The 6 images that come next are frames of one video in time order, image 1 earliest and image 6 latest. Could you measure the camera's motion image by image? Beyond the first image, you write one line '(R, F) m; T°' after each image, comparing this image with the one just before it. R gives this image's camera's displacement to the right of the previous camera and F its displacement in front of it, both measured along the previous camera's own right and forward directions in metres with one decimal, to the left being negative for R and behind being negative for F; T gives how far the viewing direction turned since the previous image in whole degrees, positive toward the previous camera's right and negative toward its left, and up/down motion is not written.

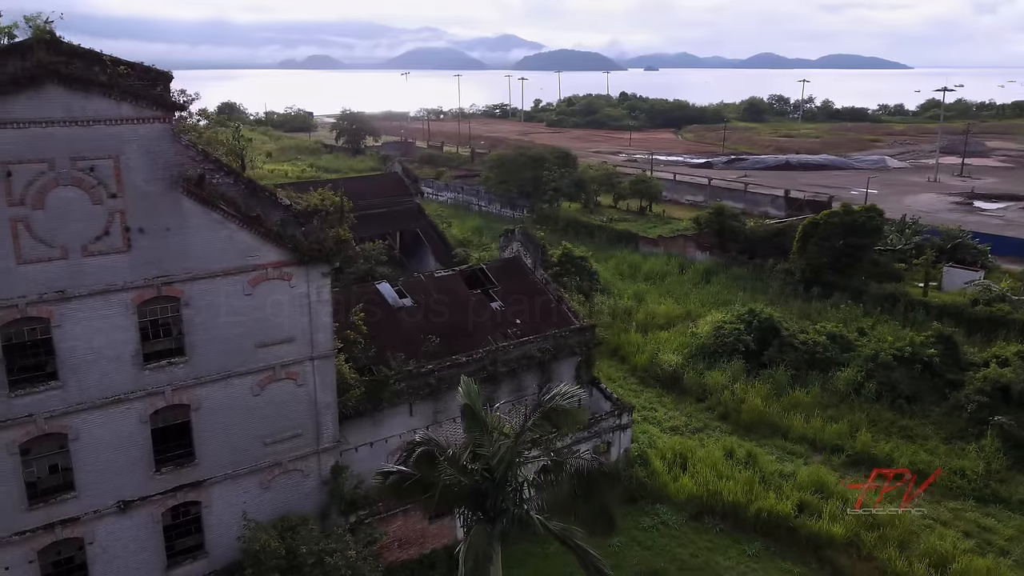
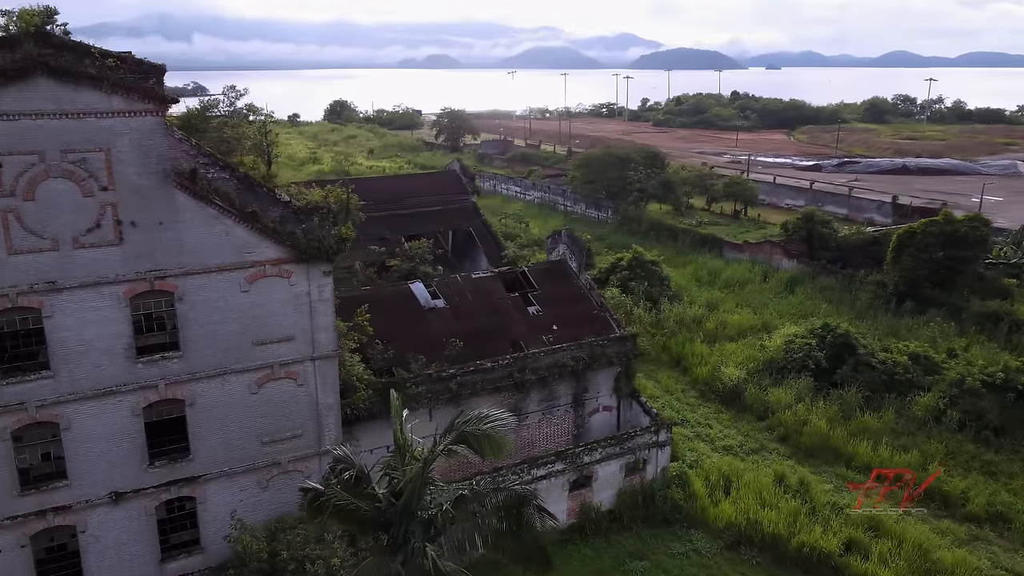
(+1.6, +0.8) m; -8°
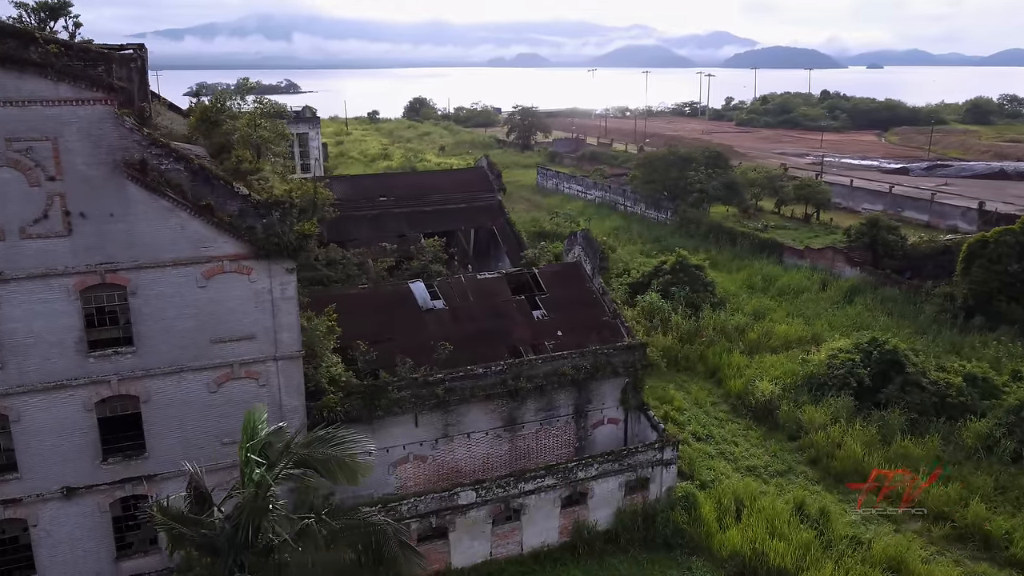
(+1.7, +0.9) m; -6°
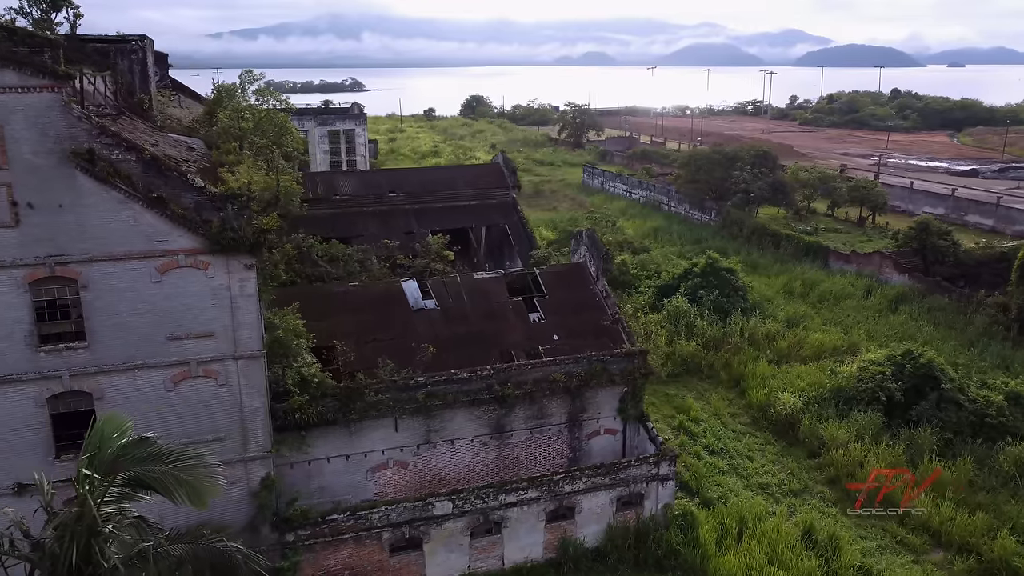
(+1.3, +0.8) m; -4°
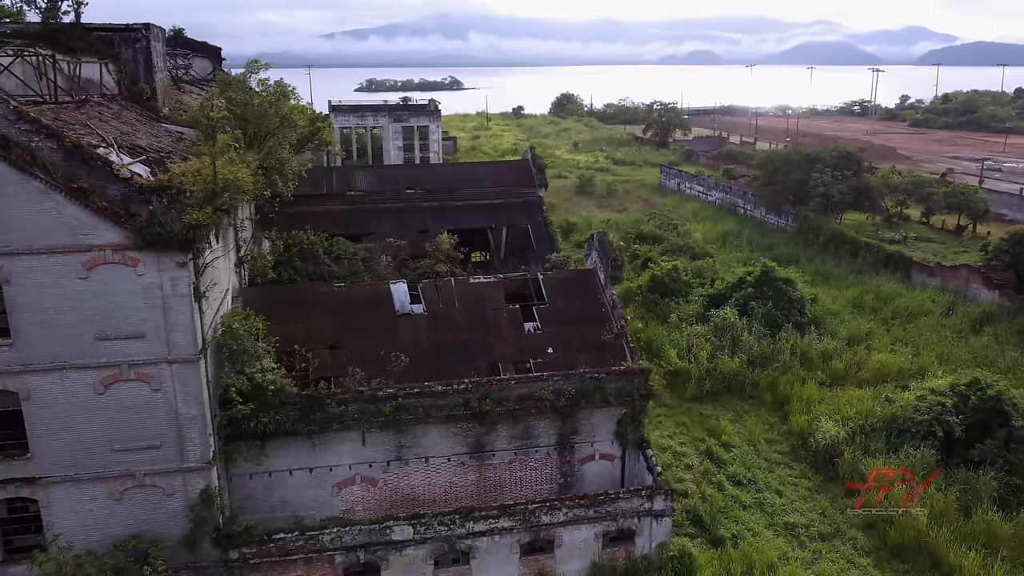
(+1.9, +1.5) m; -7°
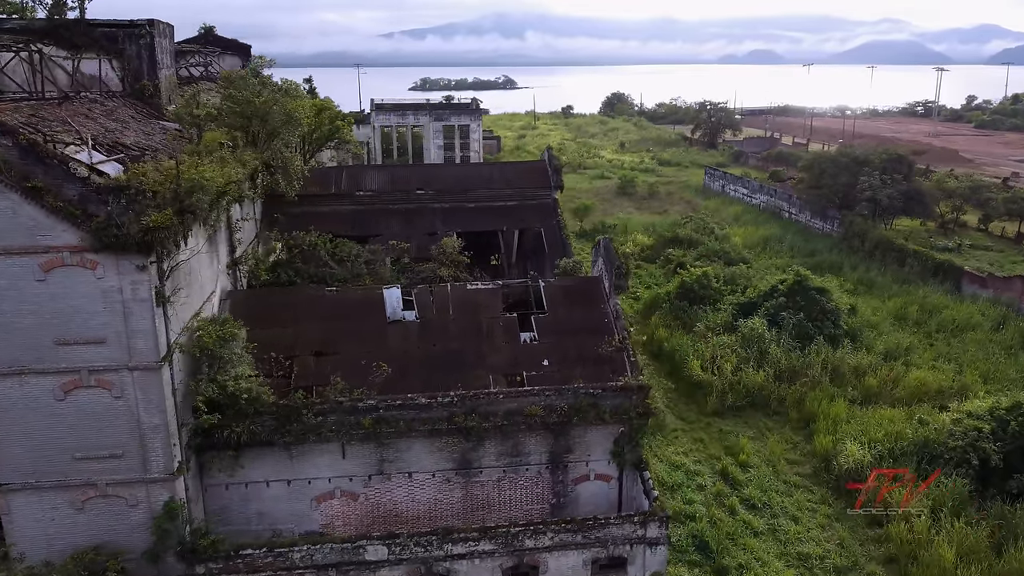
(+1.0, +0.8) m; -4°
